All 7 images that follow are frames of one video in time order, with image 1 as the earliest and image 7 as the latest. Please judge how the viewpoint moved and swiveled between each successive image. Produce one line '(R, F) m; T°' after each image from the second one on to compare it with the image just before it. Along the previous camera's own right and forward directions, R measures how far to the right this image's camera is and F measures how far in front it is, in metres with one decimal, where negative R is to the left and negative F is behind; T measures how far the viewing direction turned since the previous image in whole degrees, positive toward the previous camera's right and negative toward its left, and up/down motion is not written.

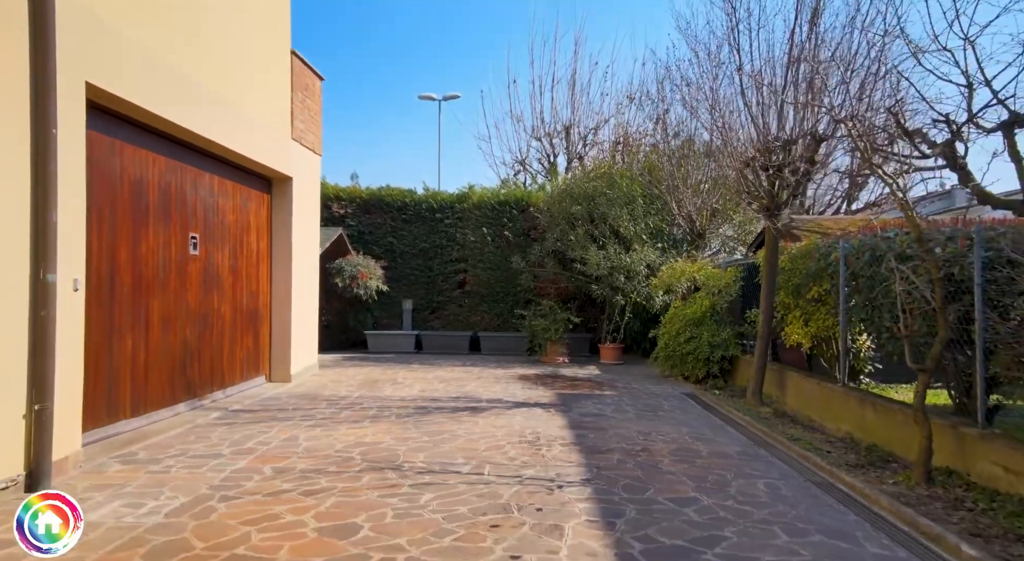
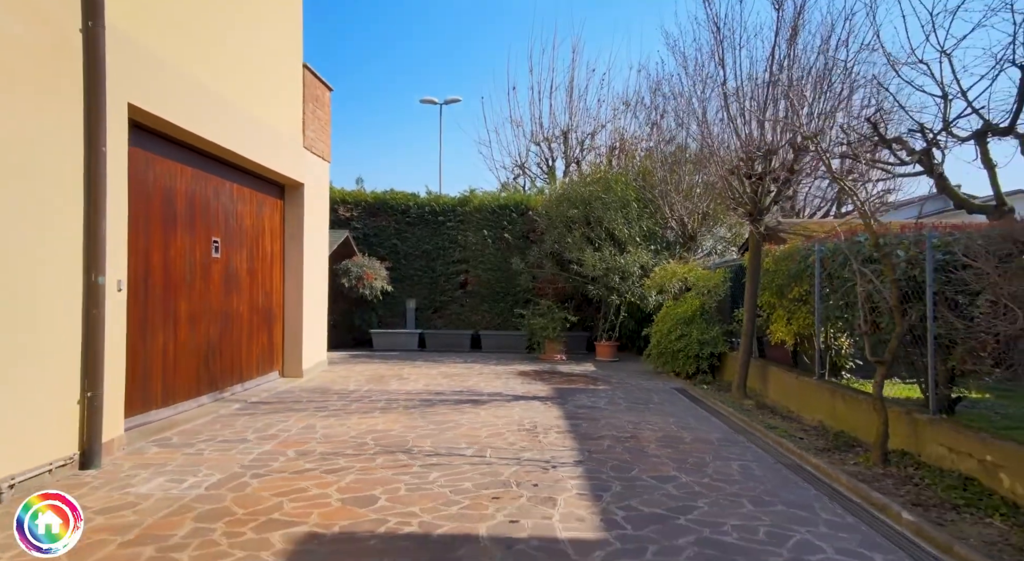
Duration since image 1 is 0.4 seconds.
(0.0, -0.5) m; 0°
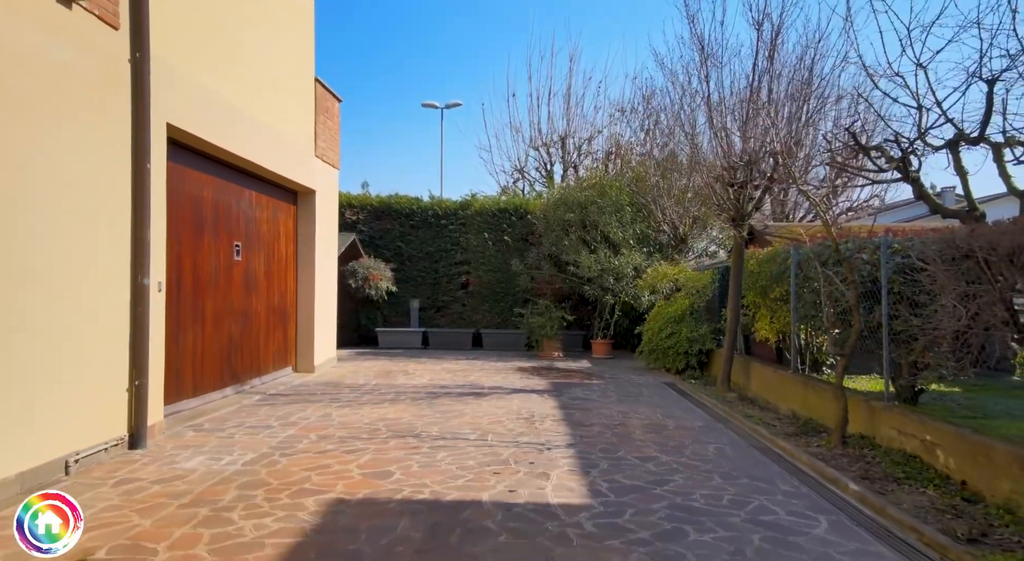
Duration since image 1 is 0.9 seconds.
(0.0, -0.6) m; 0°
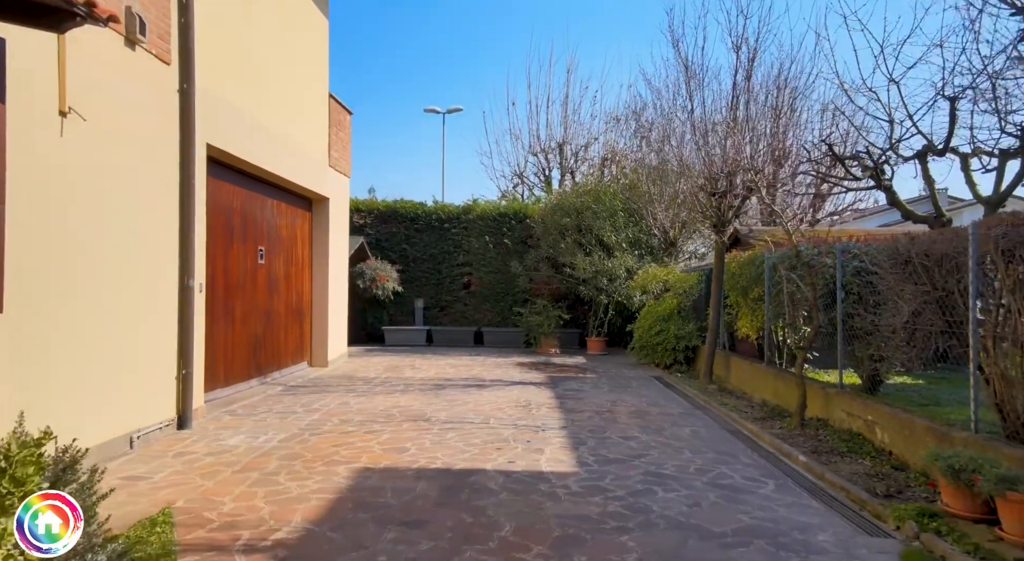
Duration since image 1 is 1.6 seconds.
(0.0, -0.8) m; 0°
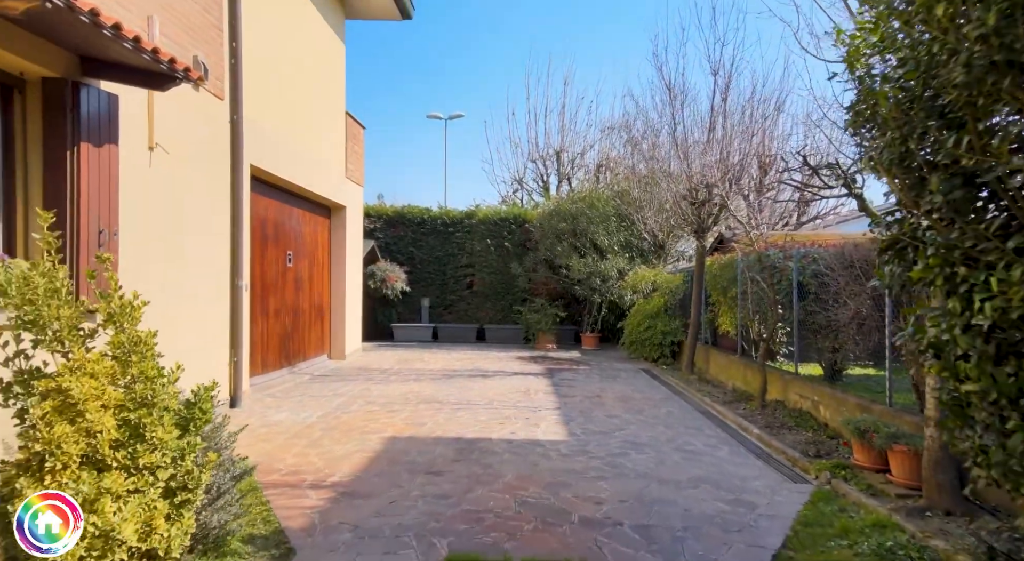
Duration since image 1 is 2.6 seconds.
(0.0, -1.1) m; 0°
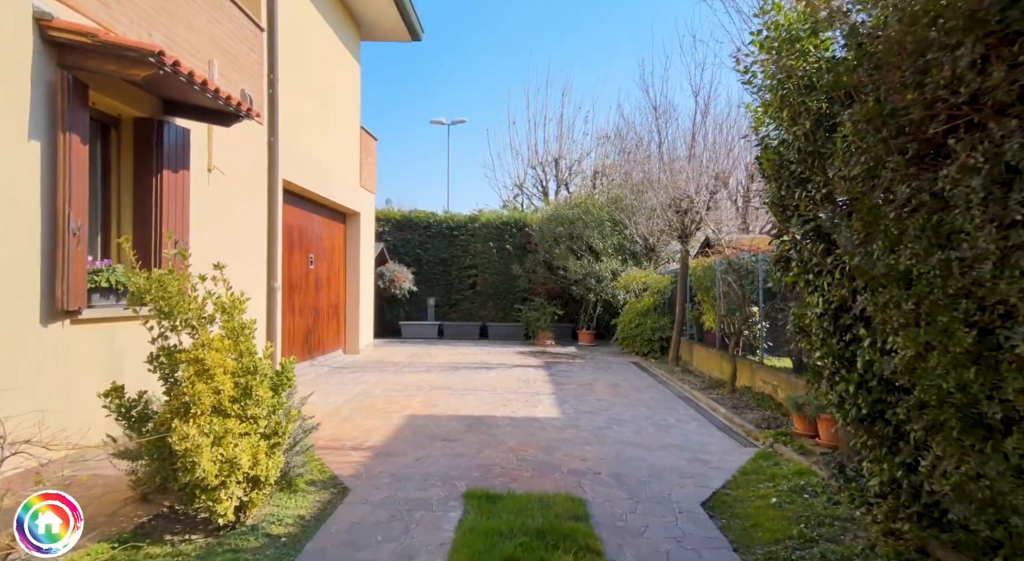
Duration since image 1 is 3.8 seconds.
(0.0, -1.1) m; 0°
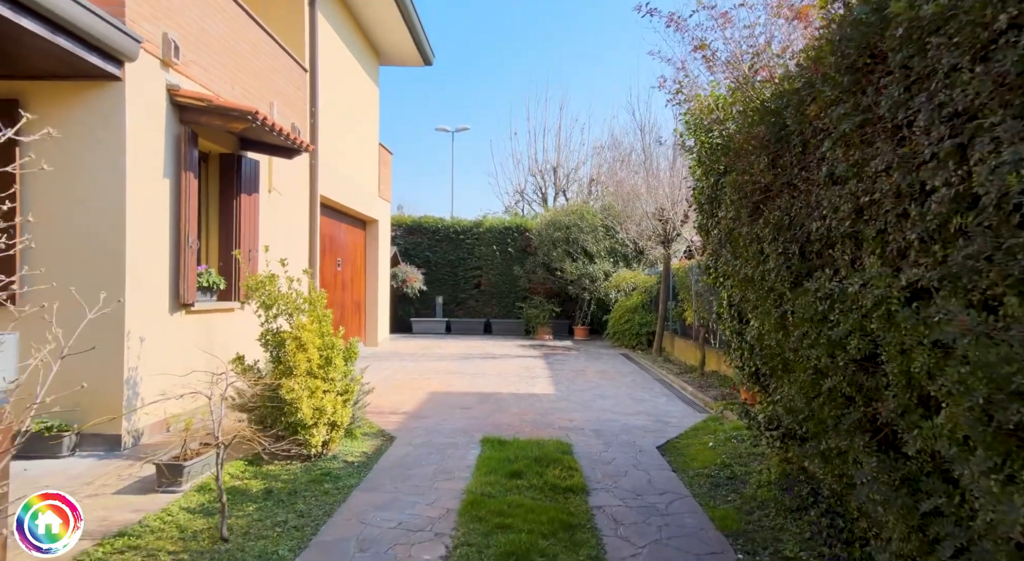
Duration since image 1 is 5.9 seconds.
(0.0, -1.5) m; 0°
